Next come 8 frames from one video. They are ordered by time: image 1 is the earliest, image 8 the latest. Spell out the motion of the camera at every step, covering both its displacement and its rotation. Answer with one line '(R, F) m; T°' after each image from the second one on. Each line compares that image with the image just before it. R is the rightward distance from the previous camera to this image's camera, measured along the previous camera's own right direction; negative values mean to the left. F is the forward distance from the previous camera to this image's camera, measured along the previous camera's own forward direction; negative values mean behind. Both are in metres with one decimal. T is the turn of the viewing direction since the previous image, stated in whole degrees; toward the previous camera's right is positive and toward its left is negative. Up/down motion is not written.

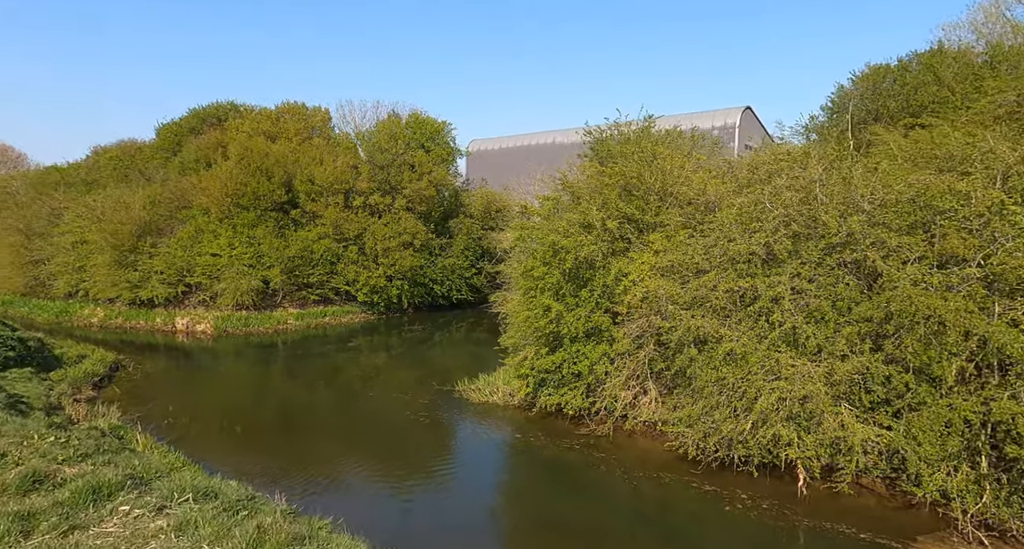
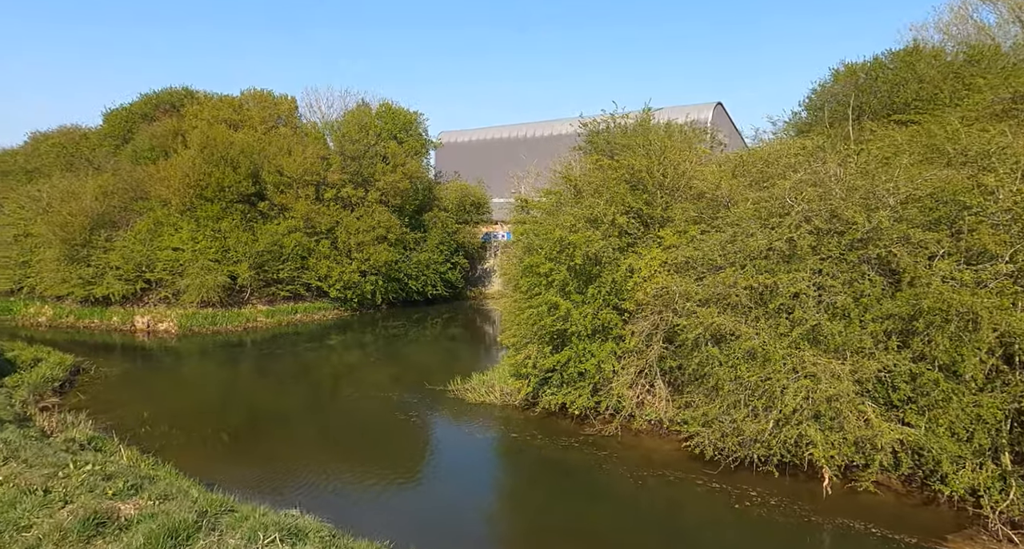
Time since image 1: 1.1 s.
(-1.3, +0.7) m; +4°
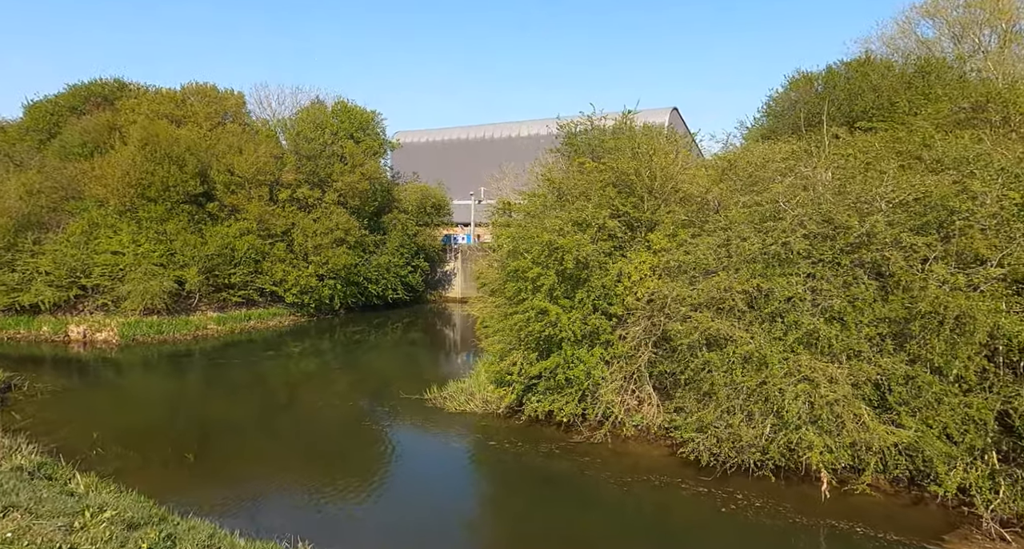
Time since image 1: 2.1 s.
(-1.2, +0.5) m; +5°
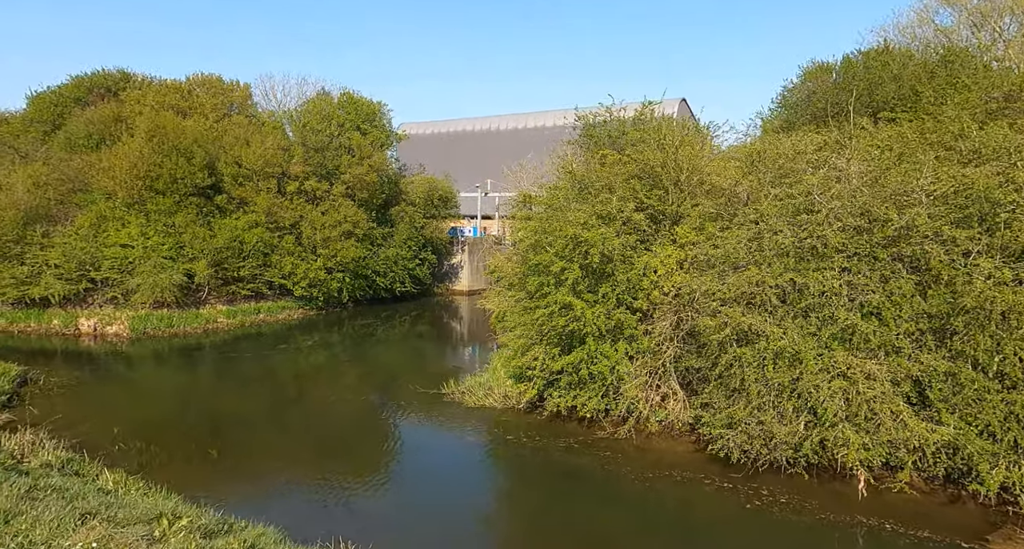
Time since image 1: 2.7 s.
(-0.6, +0.3) m; 0°
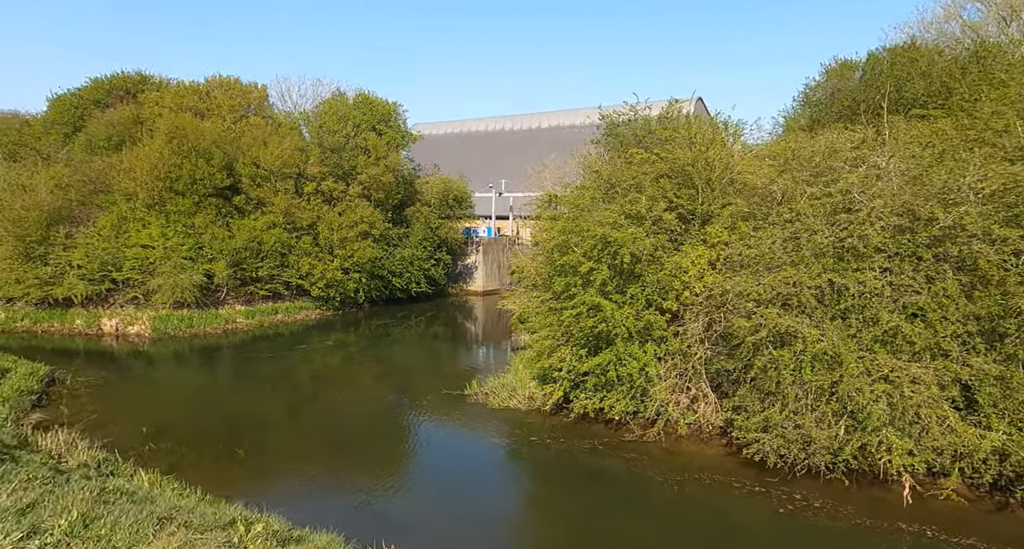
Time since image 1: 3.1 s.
(-0.4, +0.2) m; -1°
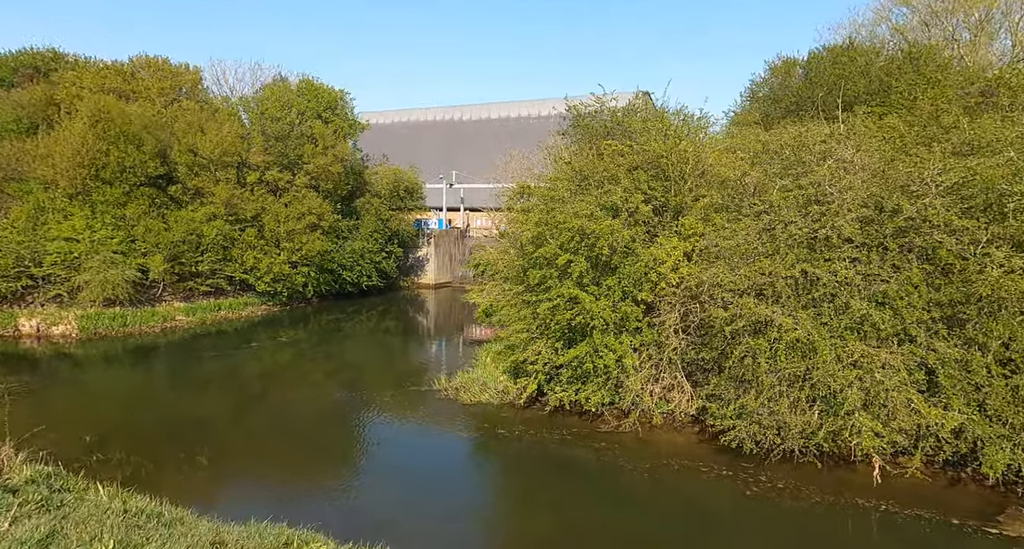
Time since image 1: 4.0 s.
(-1.1, +0.3) m; +6°
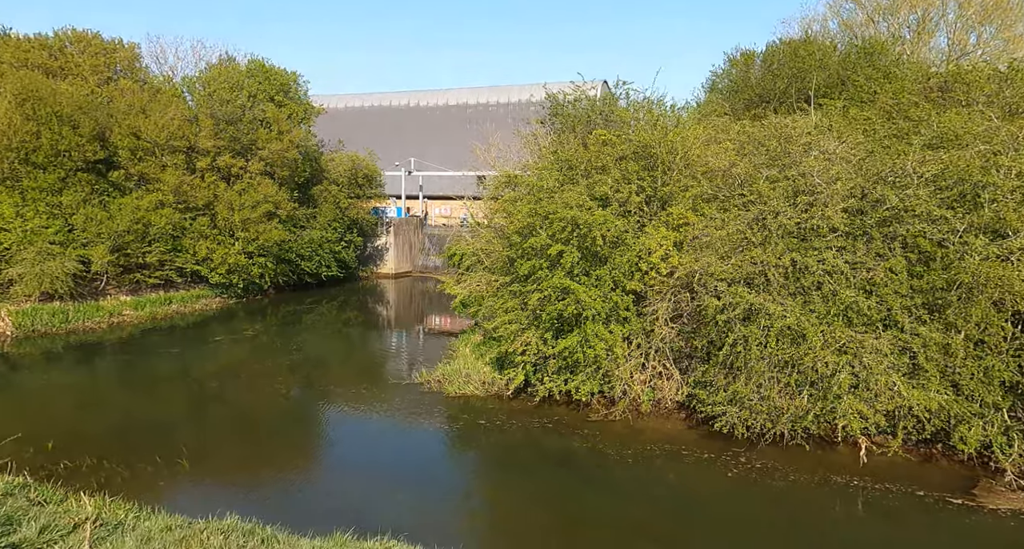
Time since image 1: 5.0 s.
(-1.3, +0.3) m; +6°
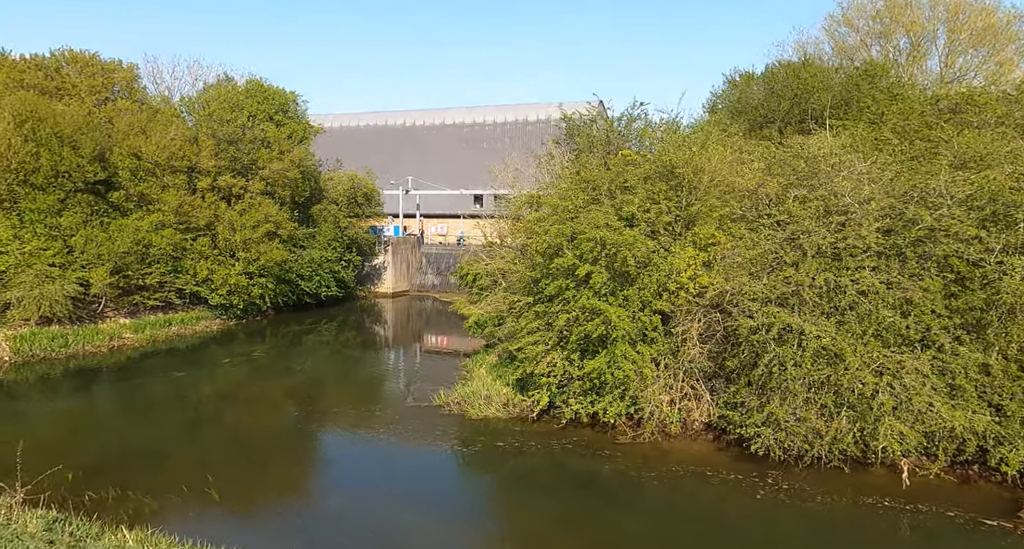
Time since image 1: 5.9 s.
(-1.1, +0.2) m; +2°
